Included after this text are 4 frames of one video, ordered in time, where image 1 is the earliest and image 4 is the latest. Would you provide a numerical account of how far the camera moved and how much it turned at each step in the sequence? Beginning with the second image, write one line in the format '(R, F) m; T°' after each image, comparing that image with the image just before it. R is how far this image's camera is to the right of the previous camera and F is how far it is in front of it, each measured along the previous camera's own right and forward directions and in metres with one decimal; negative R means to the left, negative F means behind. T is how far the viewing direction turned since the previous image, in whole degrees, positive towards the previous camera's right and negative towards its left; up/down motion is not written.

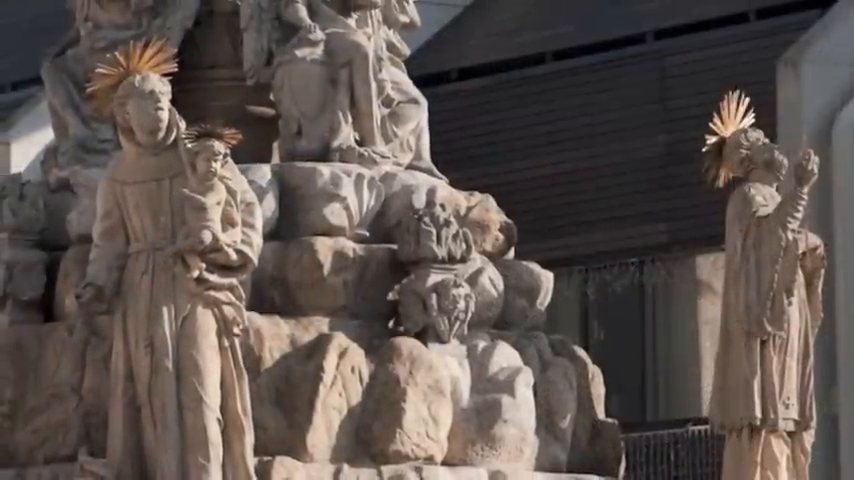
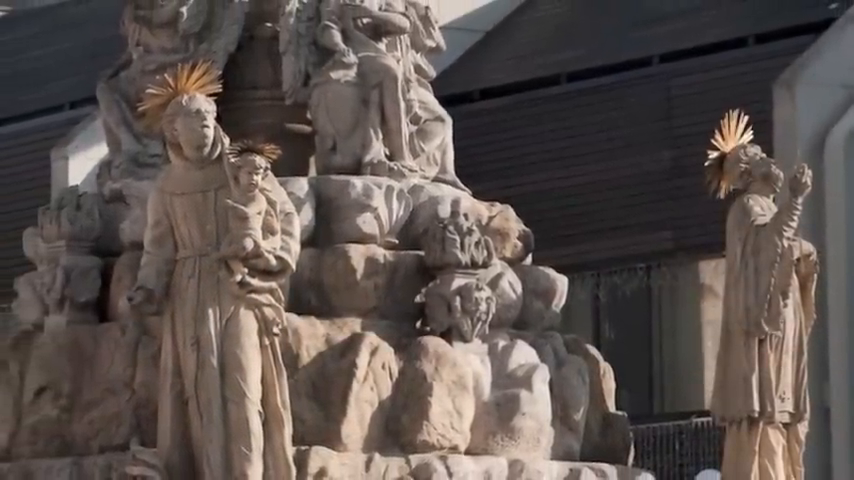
(0.0, -1.5) m; -1°
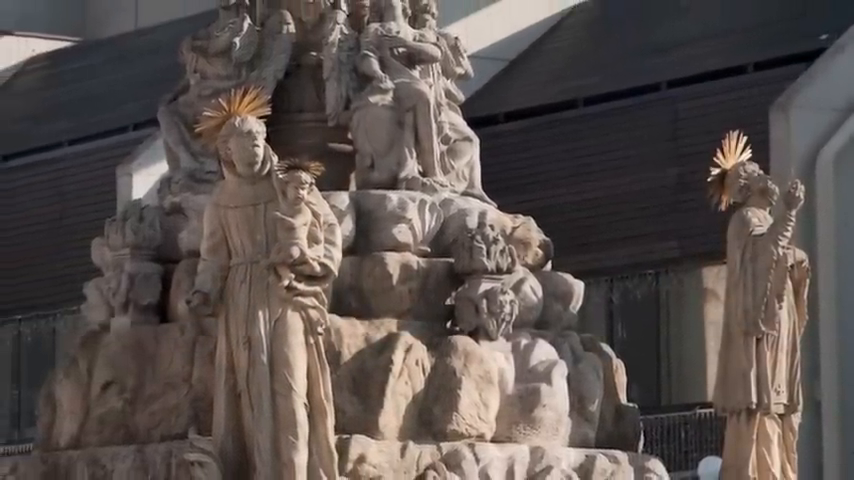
(0.0, -1.9) m; -1°
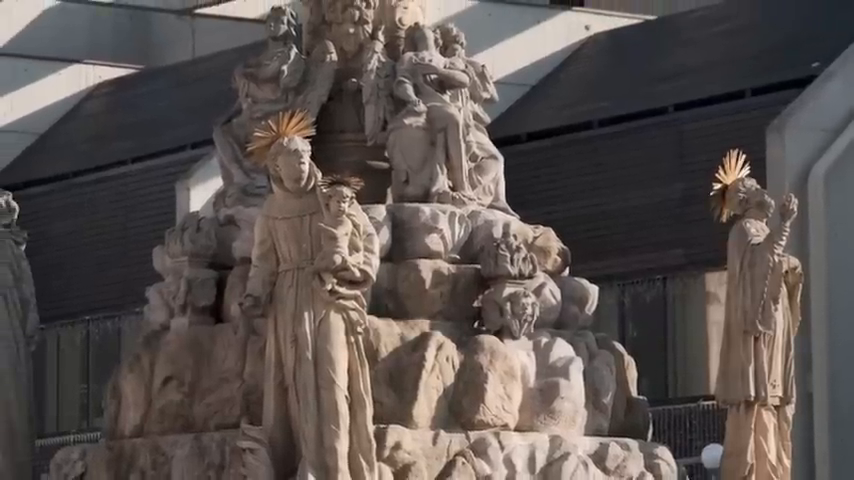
(0.0, -2.2) m; -1°
